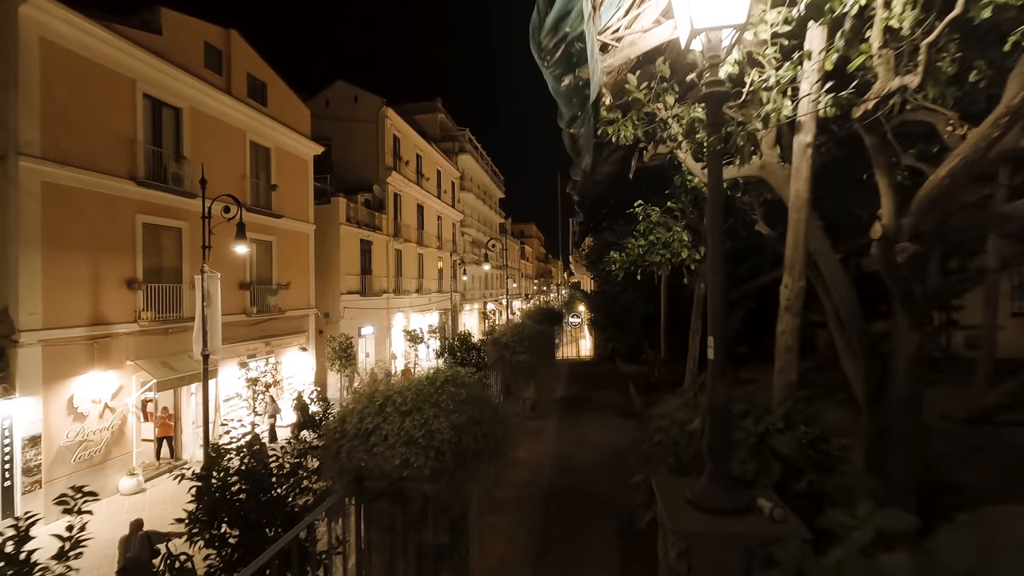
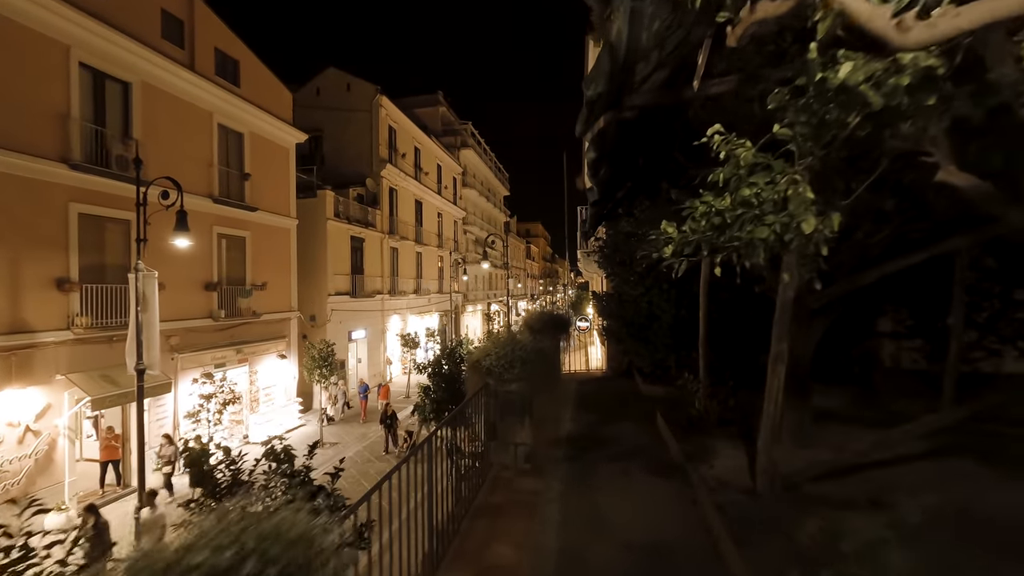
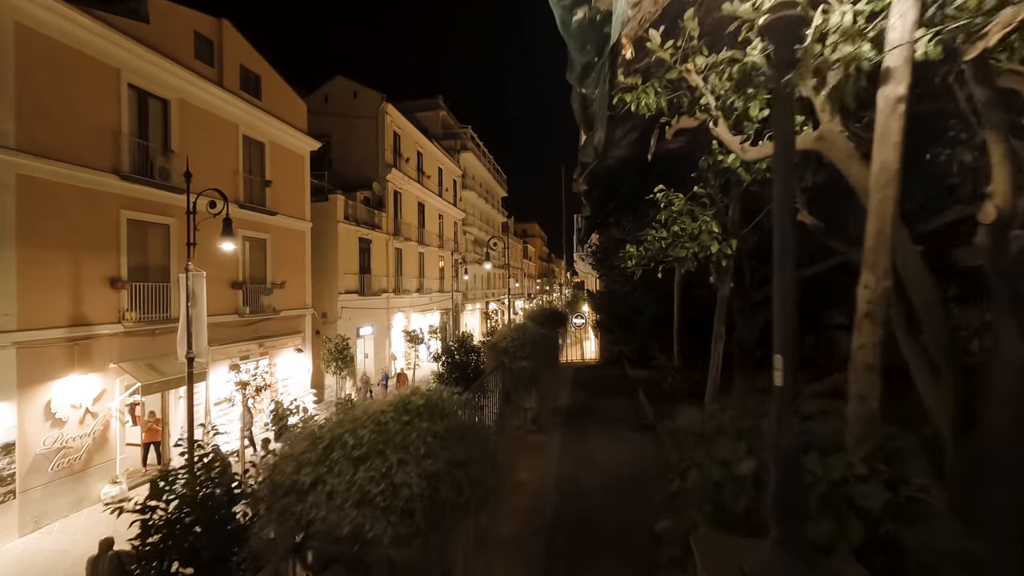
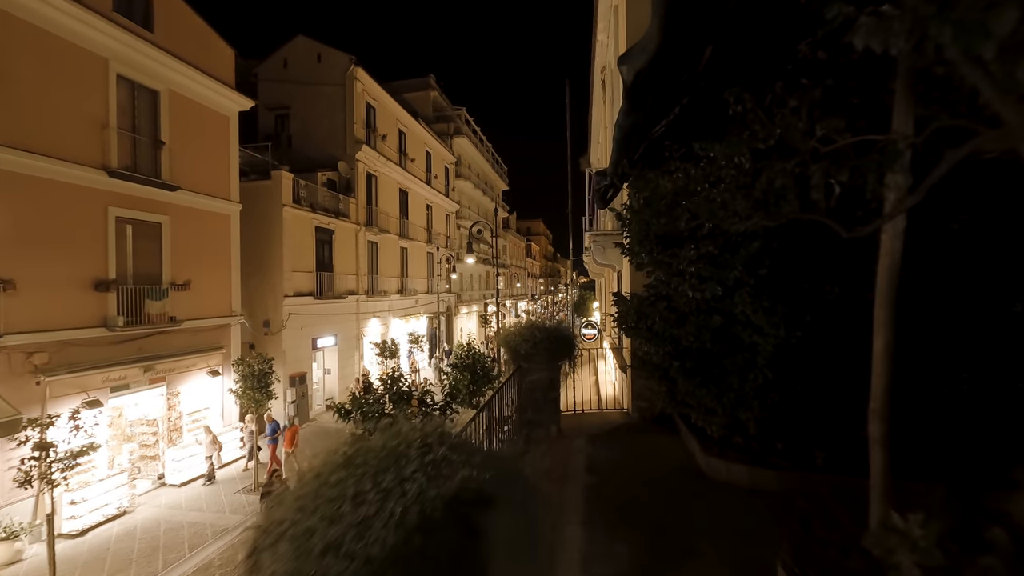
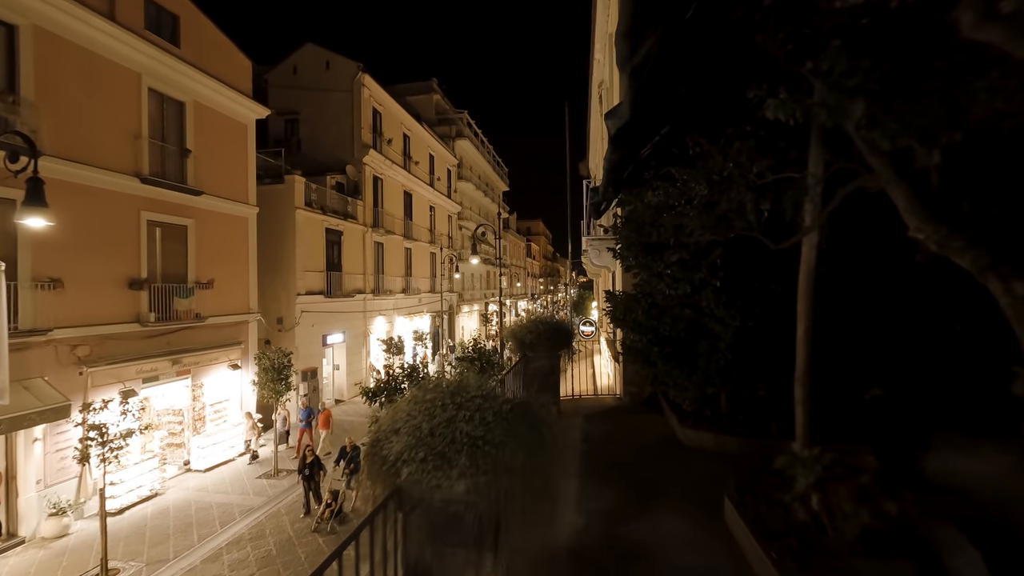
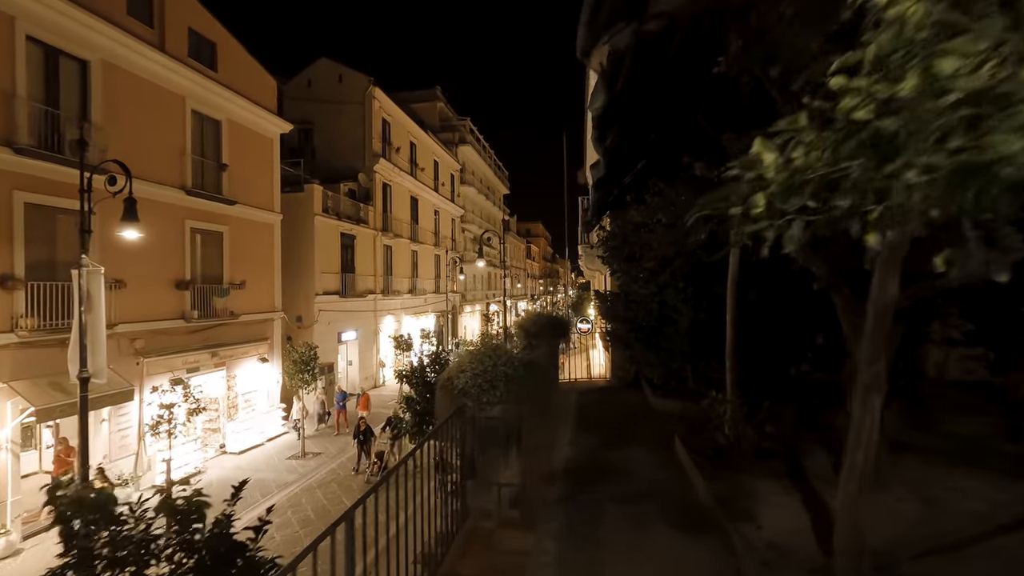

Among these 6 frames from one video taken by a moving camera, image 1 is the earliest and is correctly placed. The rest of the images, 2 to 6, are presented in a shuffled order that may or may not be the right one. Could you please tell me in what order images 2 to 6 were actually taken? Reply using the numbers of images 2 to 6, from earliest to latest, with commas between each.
3, 2, 6, 5, 4
